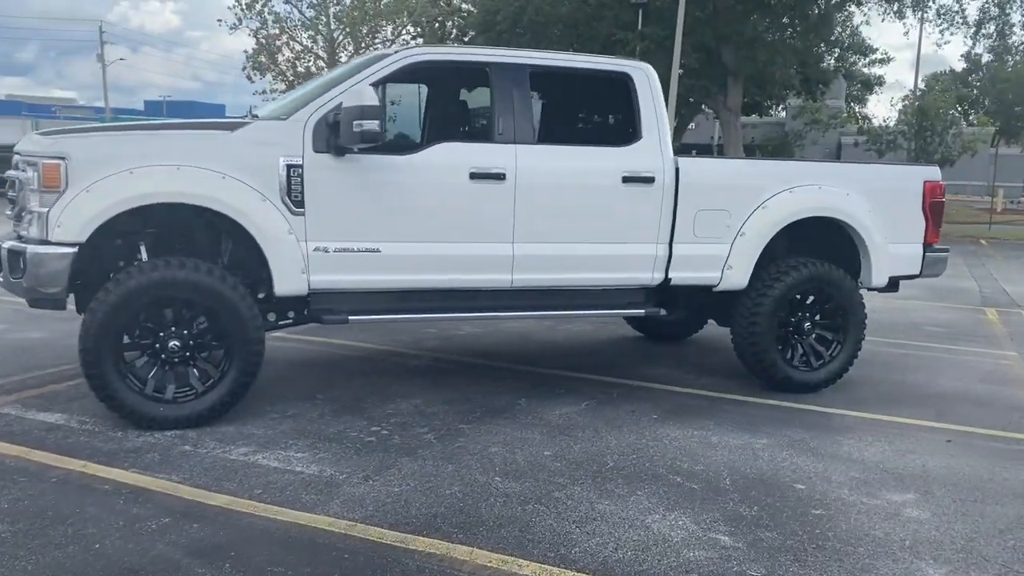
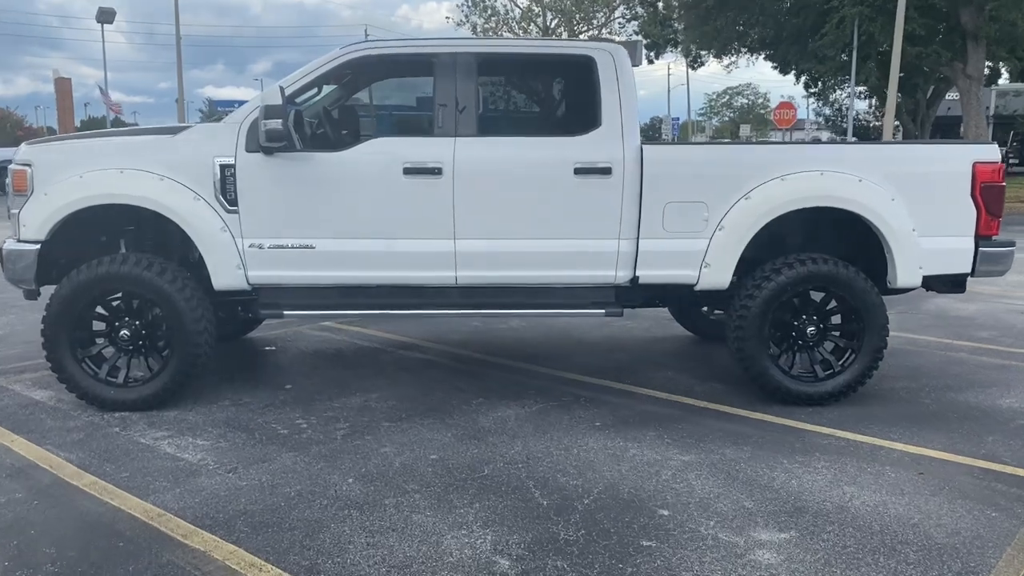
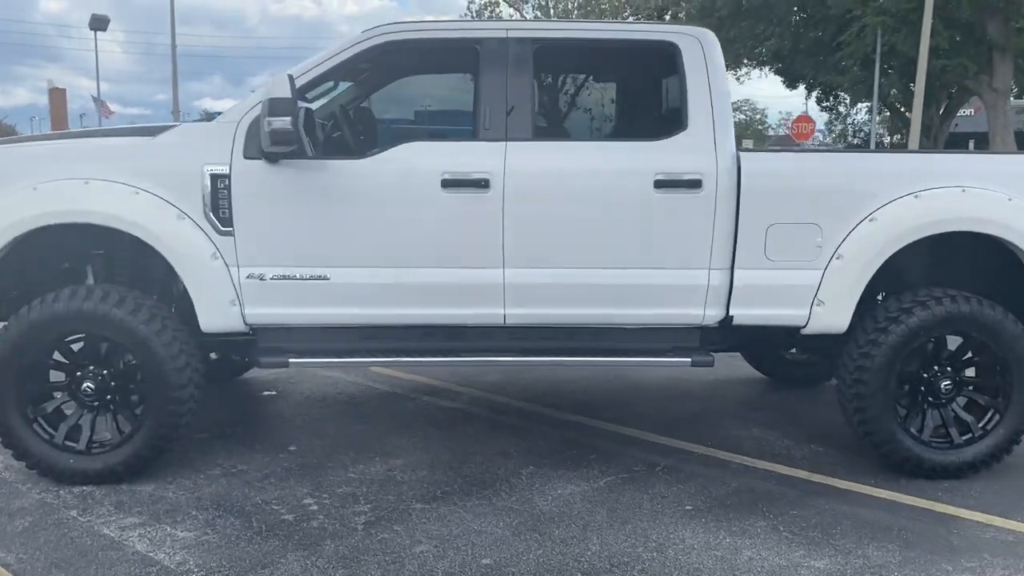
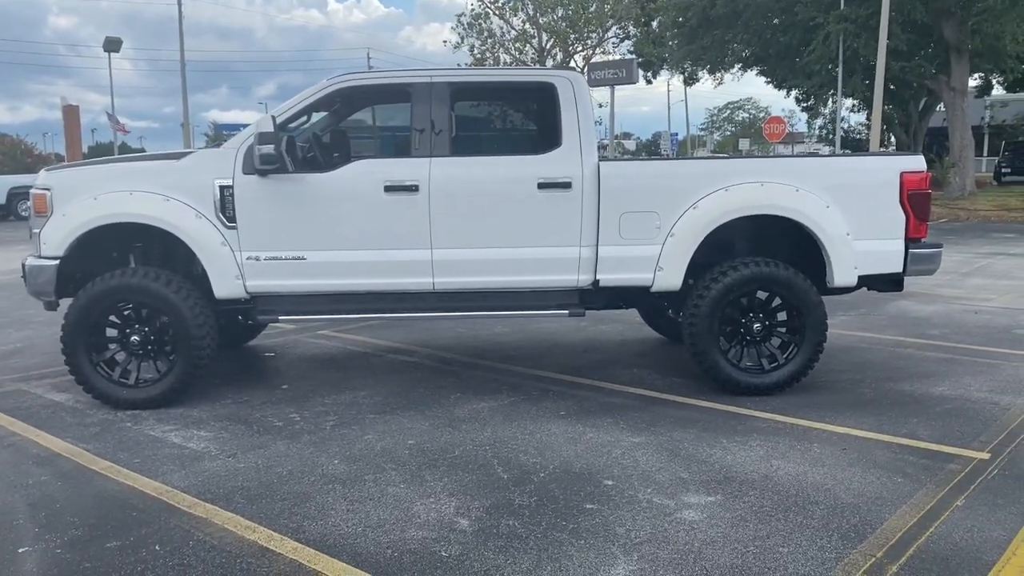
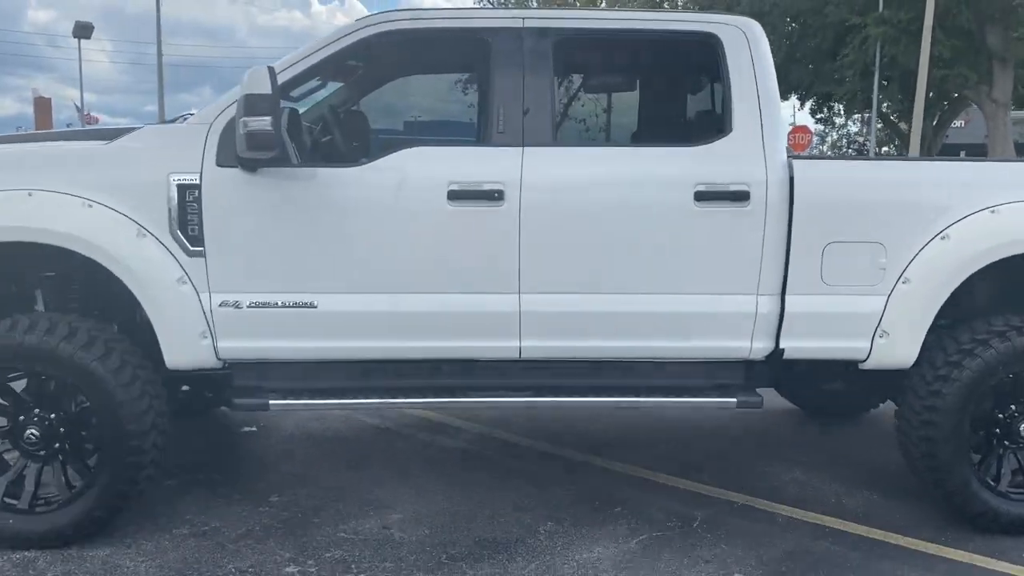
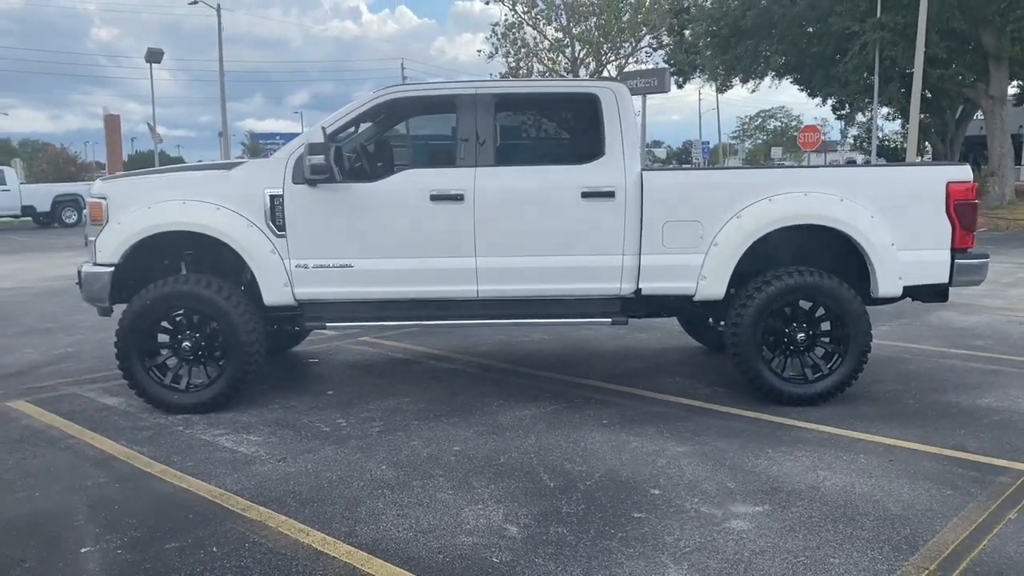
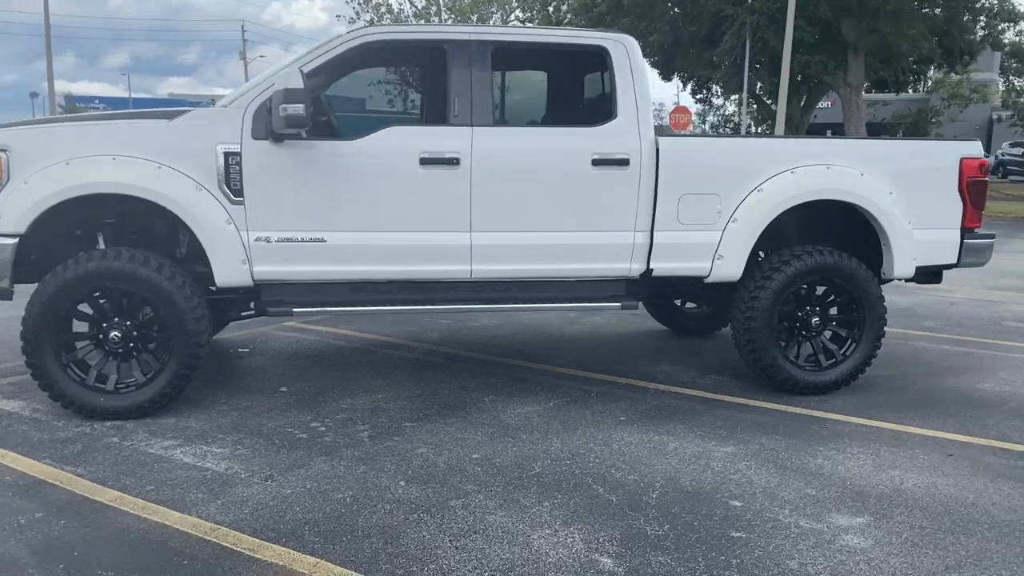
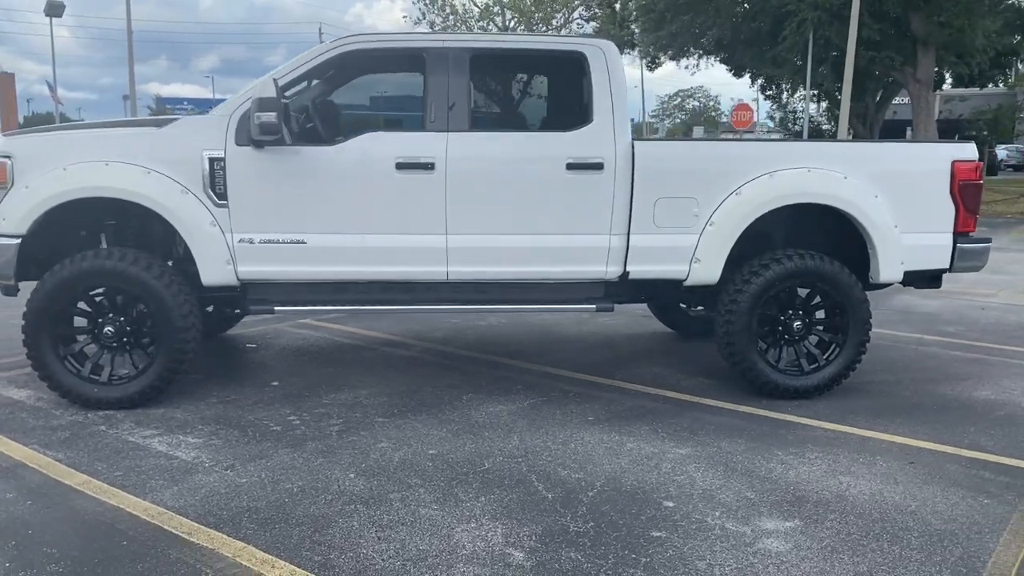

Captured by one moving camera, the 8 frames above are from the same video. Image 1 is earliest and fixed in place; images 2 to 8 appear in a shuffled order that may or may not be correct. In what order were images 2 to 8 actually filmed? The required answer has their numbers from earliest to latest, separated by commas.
7, 8, 6, 4, 2, 3, 5
